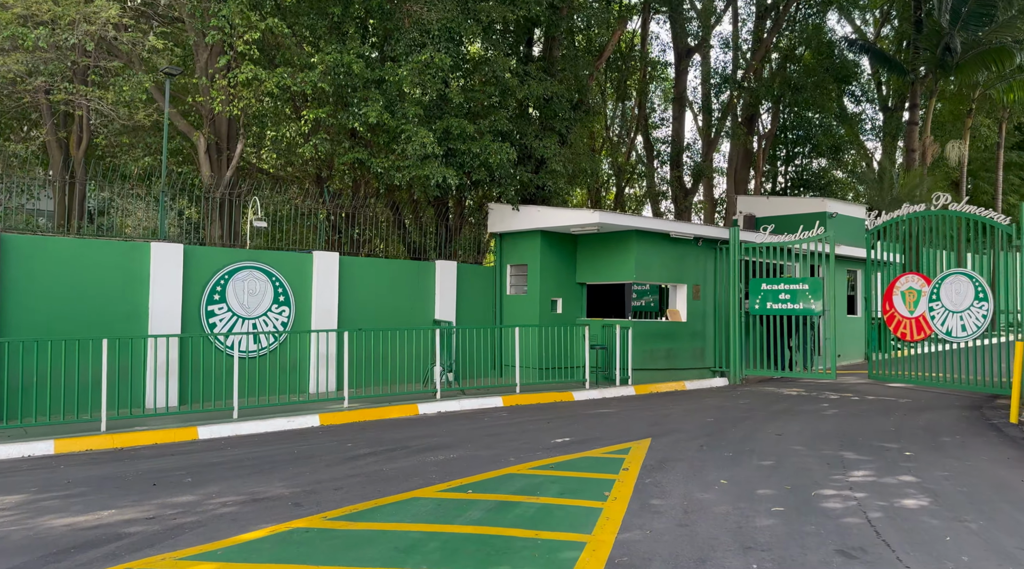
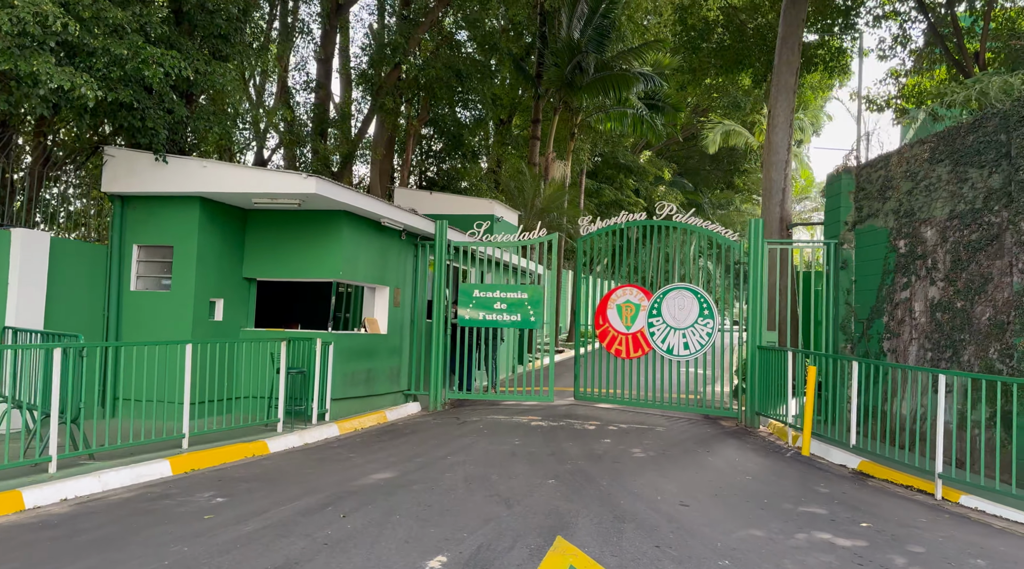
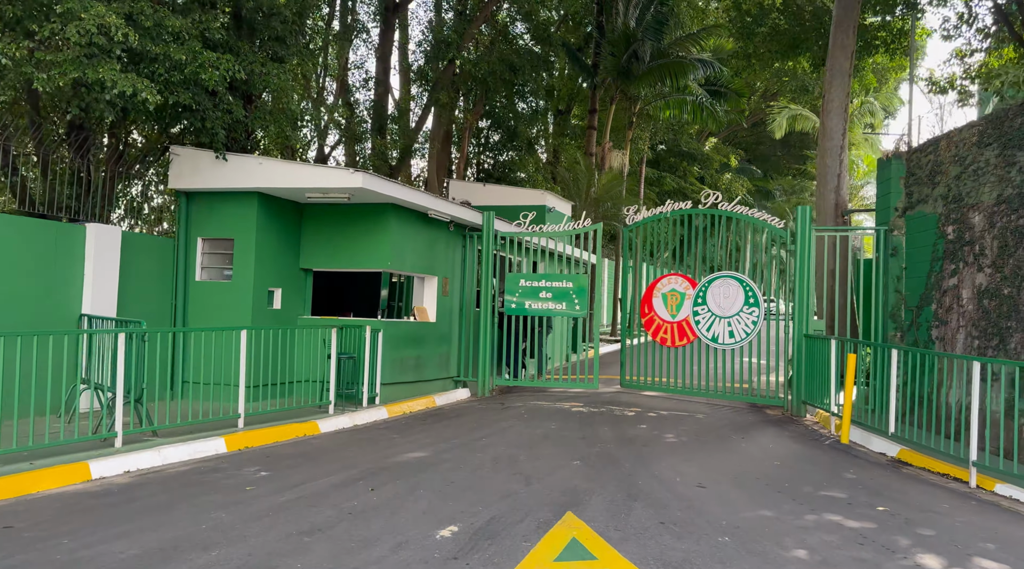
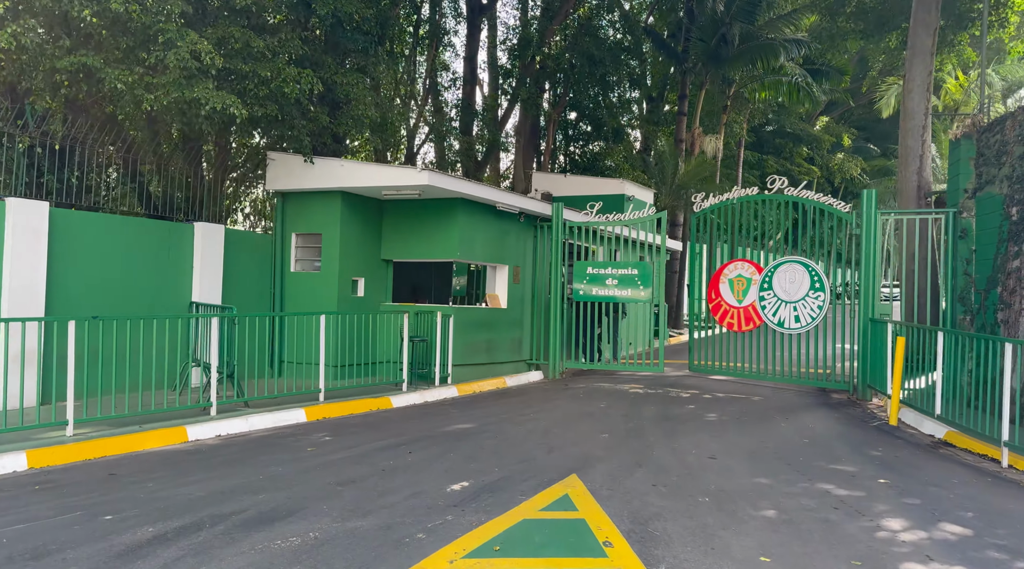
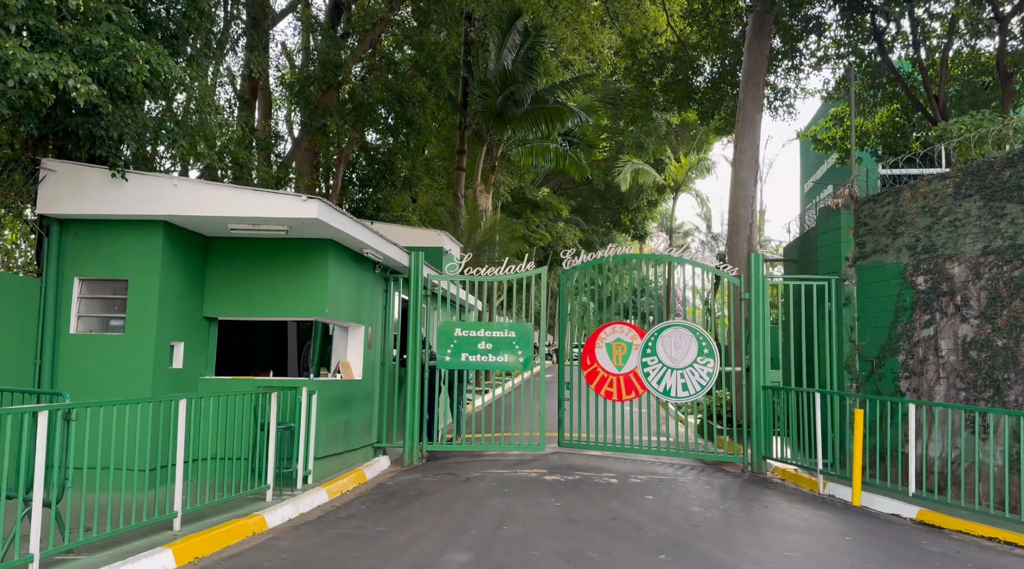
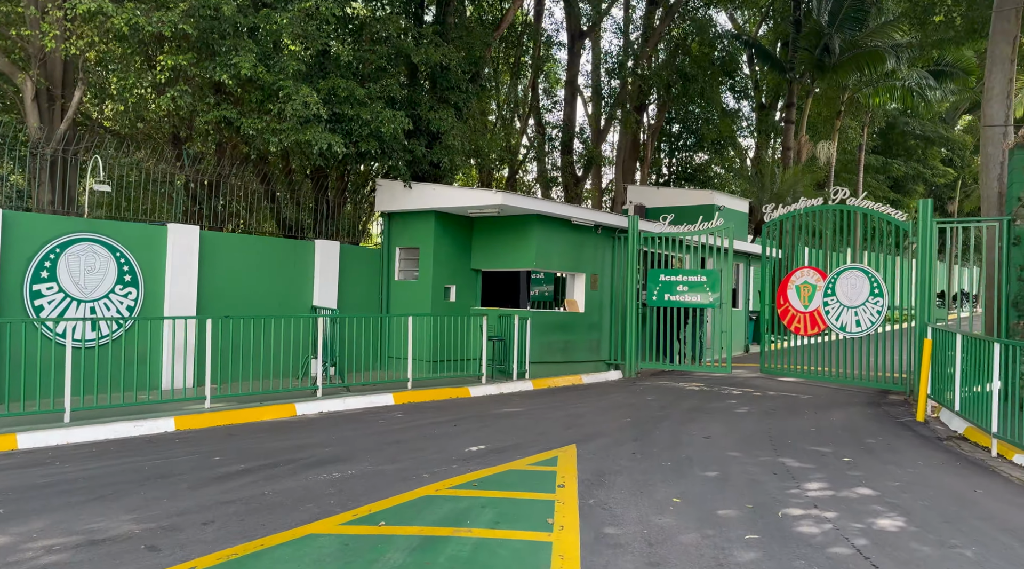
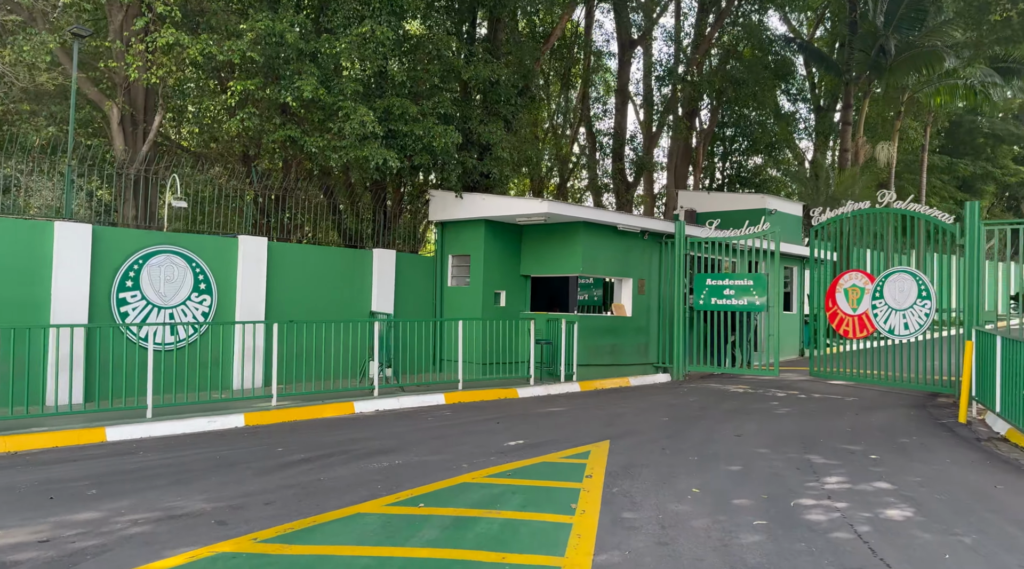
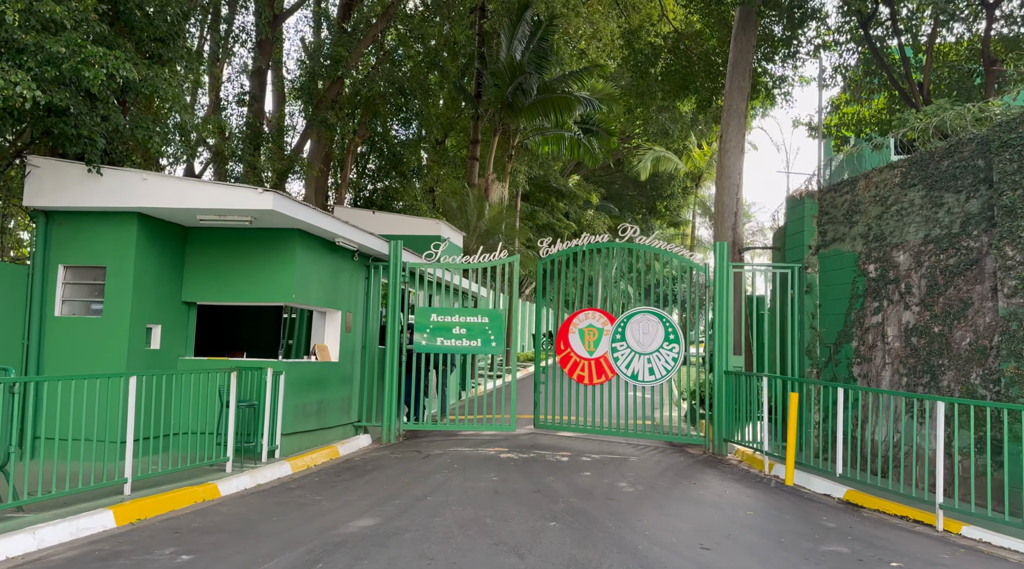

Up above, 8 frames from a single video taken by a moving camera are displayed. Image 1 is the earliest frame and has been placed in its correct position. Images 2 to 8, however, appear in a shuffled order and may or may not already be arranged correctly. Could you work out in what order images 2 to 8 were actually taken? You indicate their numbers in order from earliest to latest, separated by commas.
7, 6, 4, 3, 2, 8, 5
